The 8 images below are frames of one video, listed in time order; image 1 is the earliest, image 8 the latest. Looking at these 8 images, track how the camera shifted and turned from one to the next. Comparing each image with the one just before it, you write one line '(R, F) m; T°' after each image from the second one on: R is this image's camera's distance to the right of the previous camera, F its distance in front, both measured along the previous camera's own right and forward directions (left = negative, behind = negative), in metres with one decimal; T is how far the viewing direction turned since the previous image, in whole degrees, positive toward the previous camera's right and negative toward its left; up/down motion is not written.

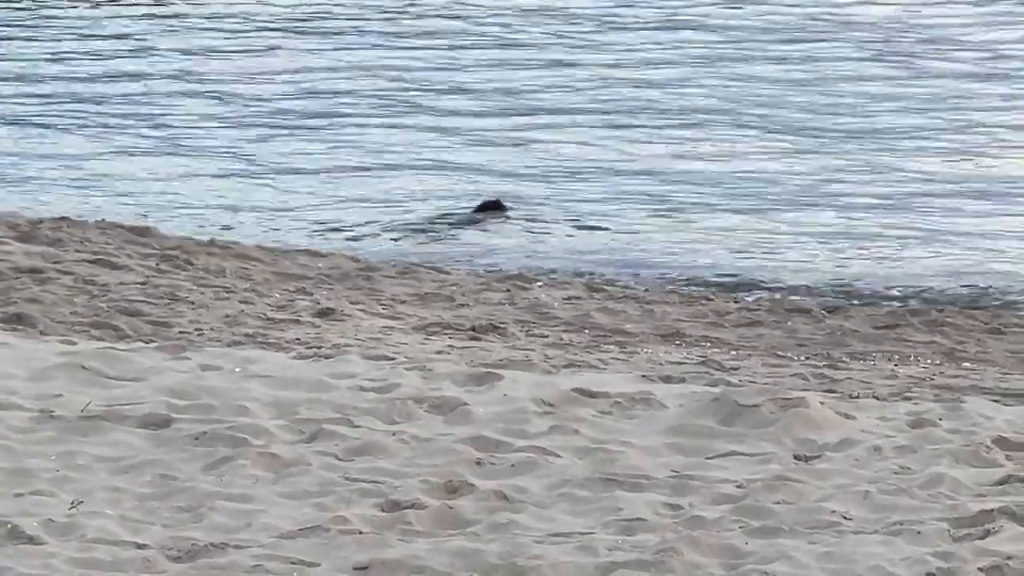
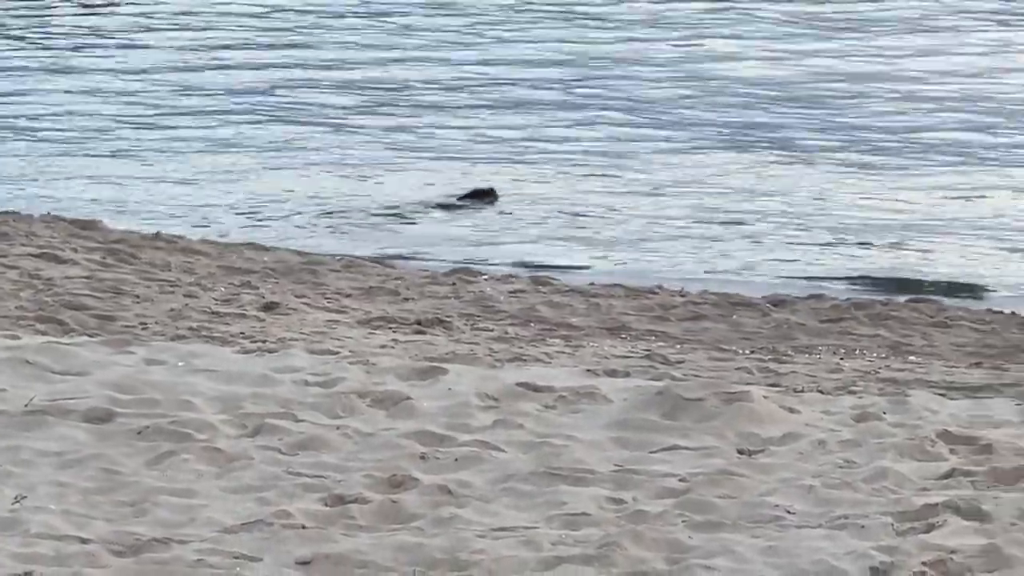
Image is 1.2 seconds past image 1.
(+0.3, 0.0) m; -1°
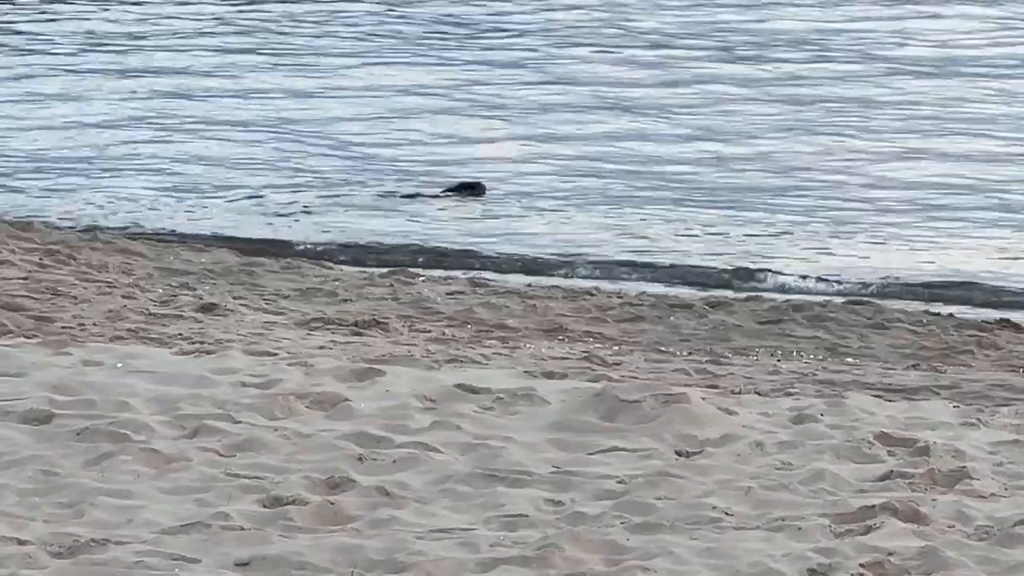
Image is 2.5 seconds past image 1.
(+0.3, 0.0) m; 0°
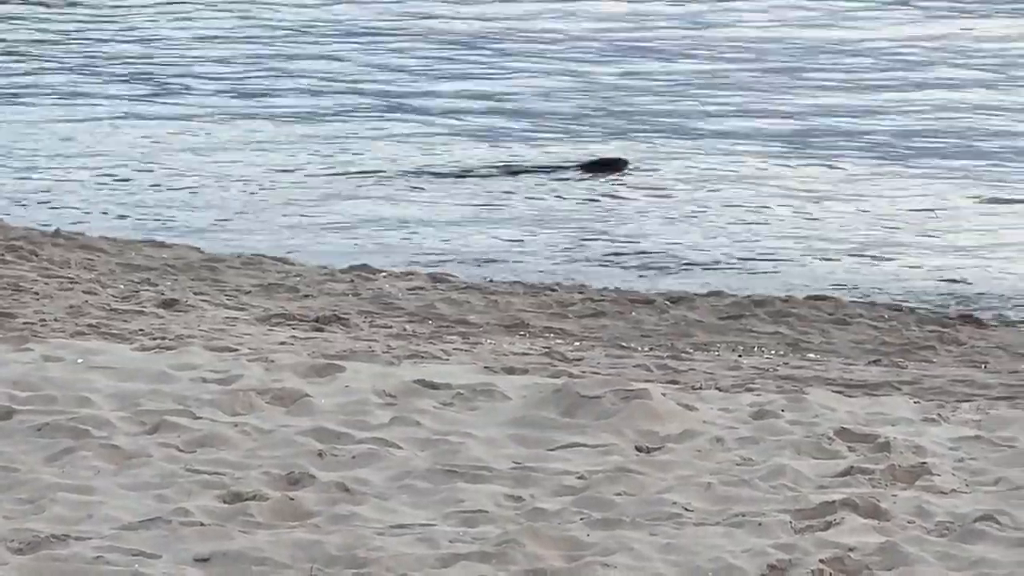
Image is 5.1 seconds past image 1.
(+0.2, 0.0) m; 0°
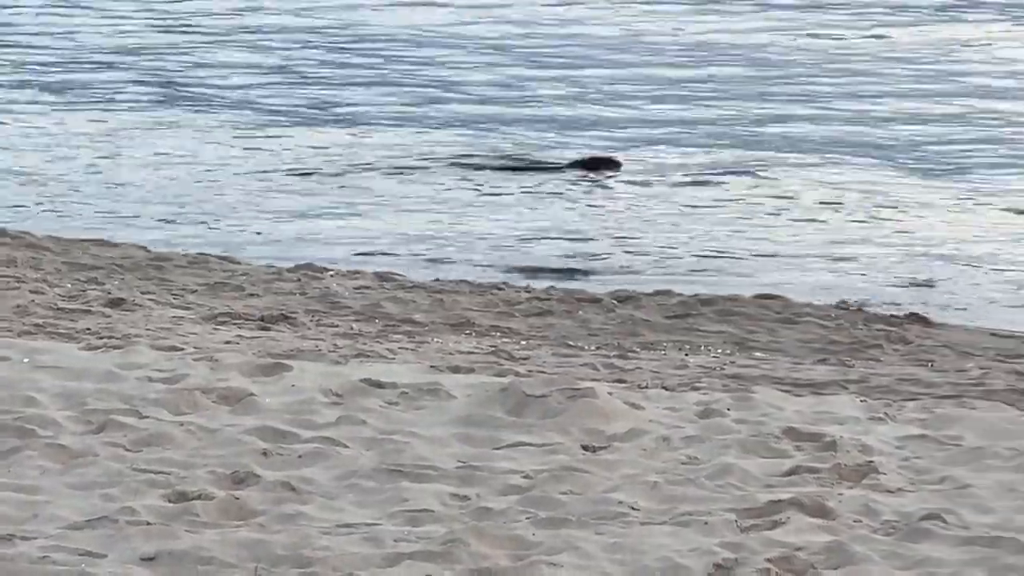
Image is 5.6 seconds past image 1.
(+0.2, 0.0) m; 0°
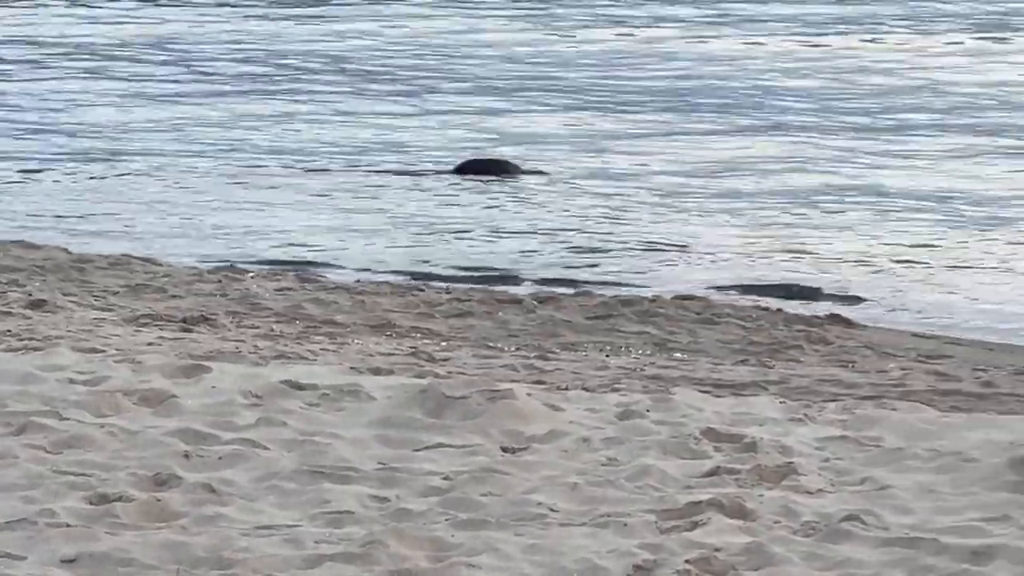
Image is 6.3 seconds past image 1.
(+0.4, 0.0) m; 0°
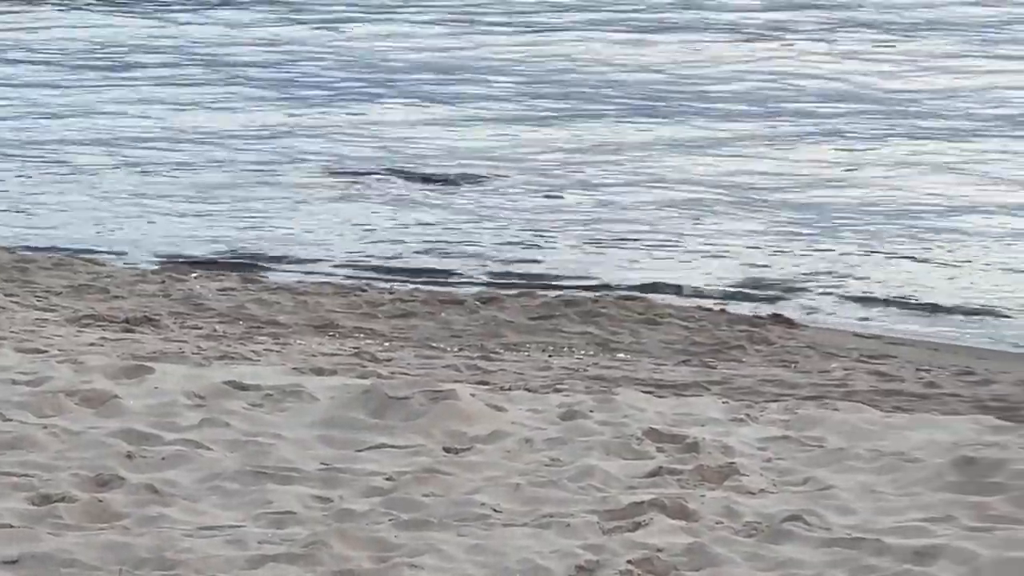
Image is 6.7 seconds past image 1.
(+0.2, 0.0) m; 0°
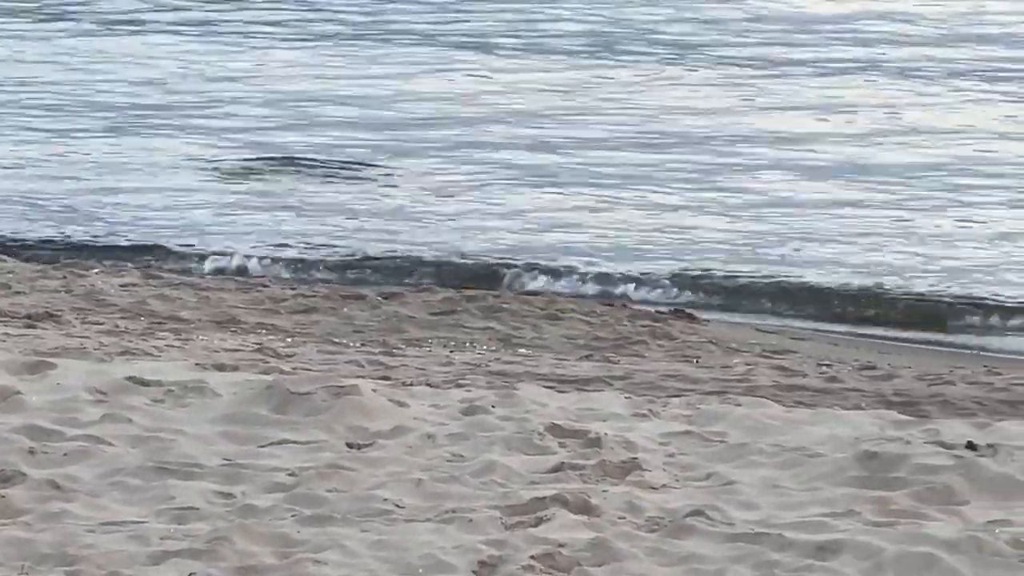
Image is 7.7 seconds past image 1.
(+0.5, 0.0) m; 0°
